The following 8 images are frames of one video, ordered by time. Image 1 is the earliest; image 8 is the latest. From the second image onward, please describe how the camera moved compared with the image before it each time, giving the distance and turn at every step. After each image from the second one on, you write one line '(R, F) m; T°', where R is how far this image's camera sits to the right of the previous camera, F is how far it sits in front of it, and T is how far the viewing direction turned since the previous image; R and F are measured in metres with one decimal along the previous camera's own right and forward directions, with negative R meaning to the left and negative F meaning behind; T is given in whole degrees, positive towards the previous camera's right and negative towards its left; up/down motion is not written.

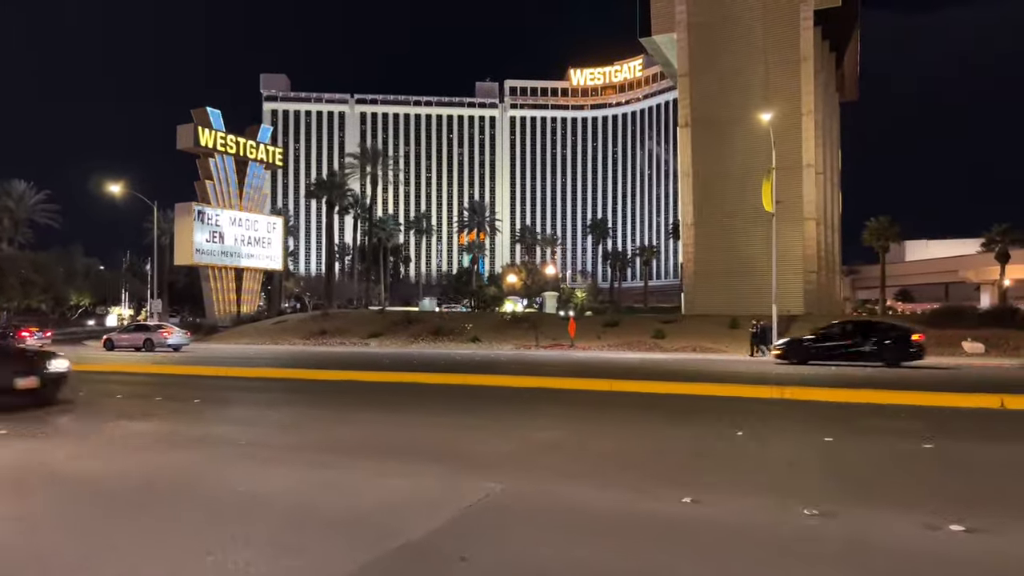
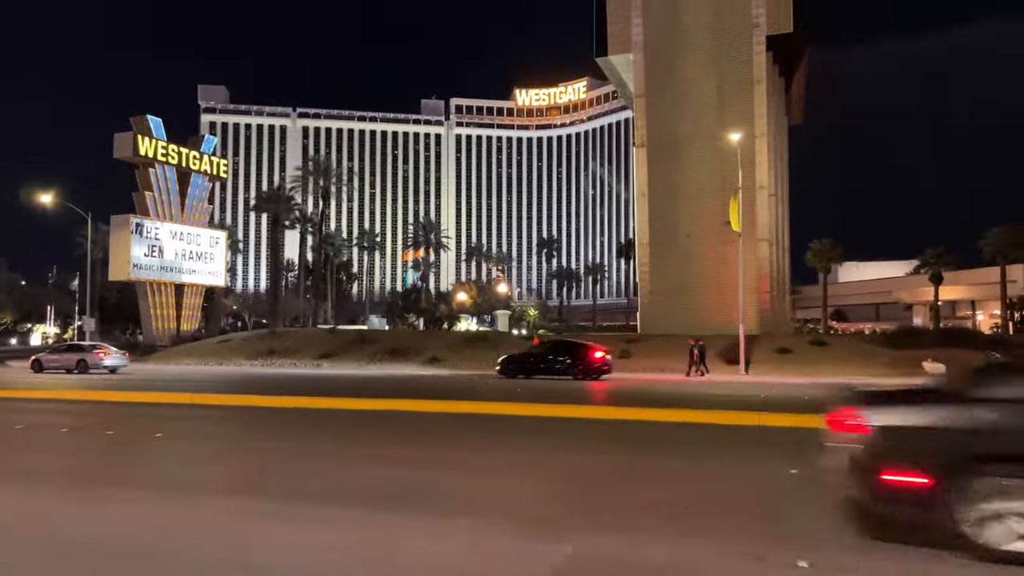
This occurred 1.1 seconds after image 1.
(-0.7, +0.8) m; +5°
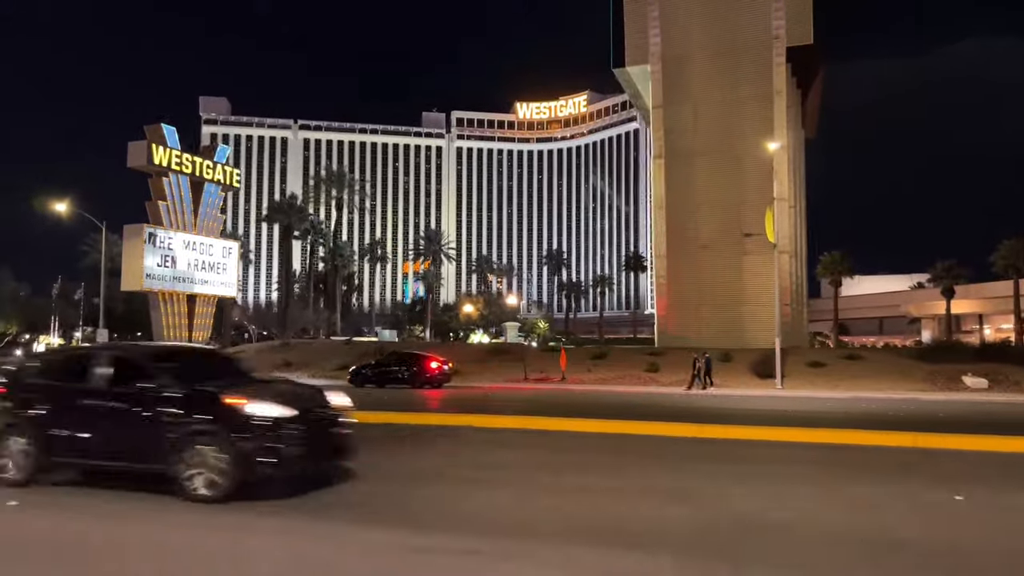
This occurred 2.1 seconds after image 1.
(-1.1, +0.5) m; 0°
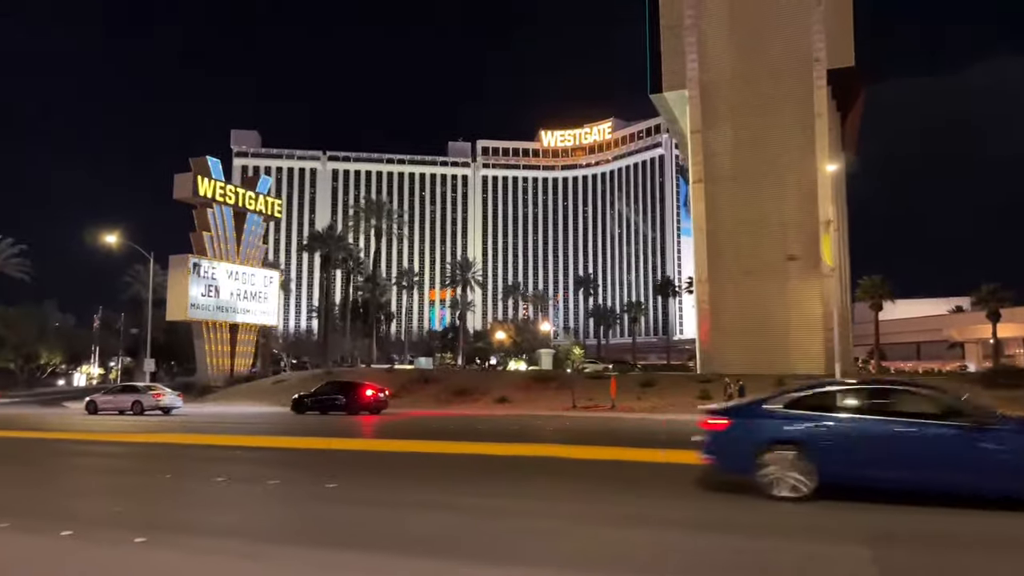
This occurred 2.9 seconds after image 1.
(-0.9, +0.2) m; -2°
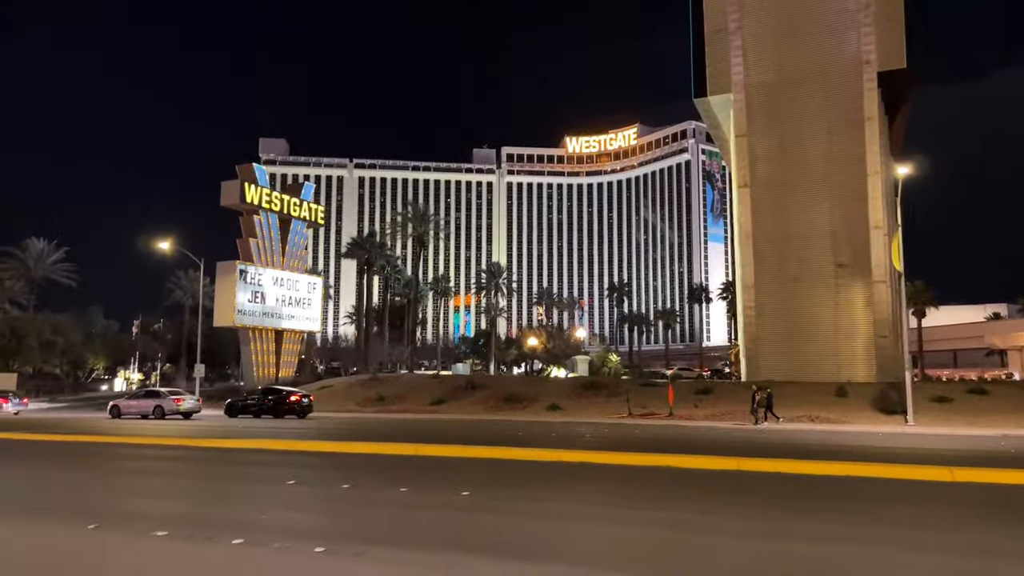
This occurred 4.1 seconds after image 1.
(-1.2, +0.2) m; -2°
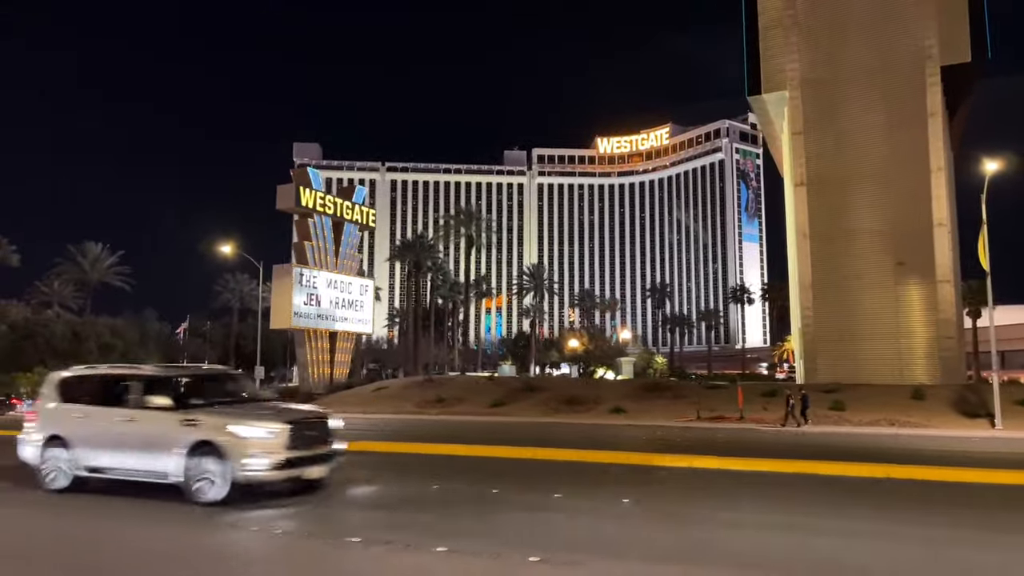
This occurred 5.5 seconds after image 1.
(-1.4, +0.1) m; -2°
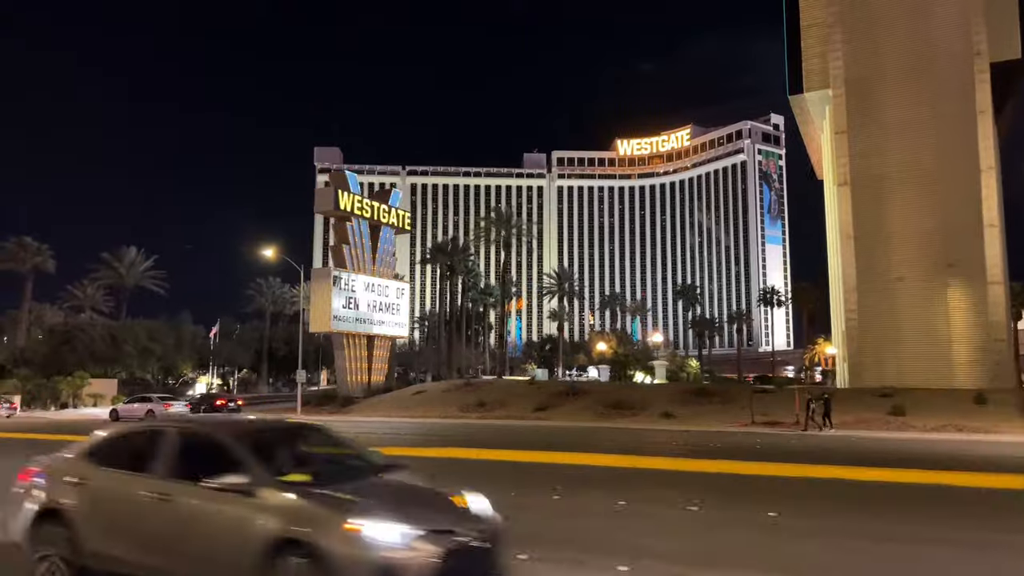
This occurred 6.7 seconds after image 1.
(-1.2, +0.3) m; -1°
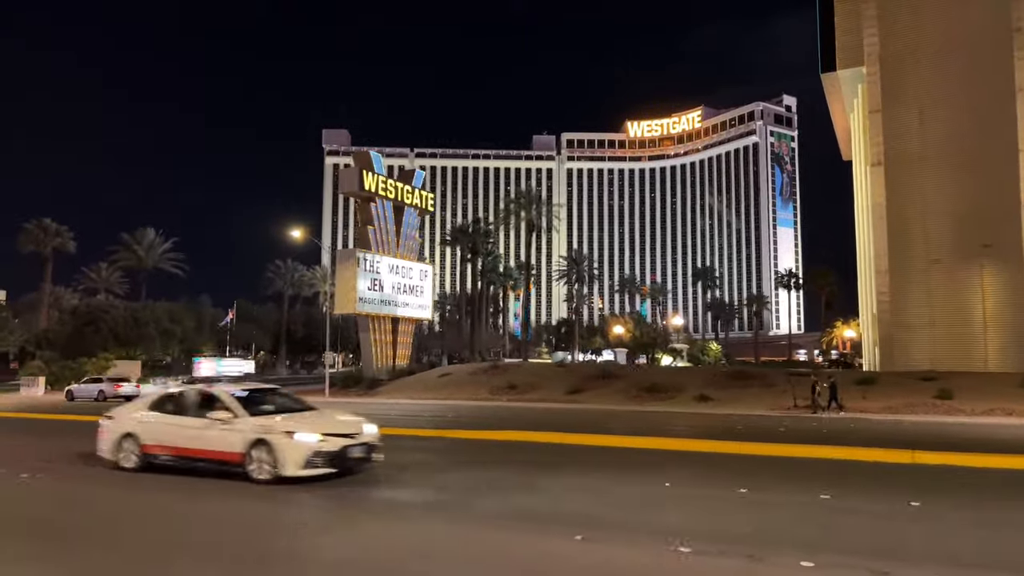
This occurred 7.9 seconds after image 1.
(-1.1, +0.4) m; 0°
